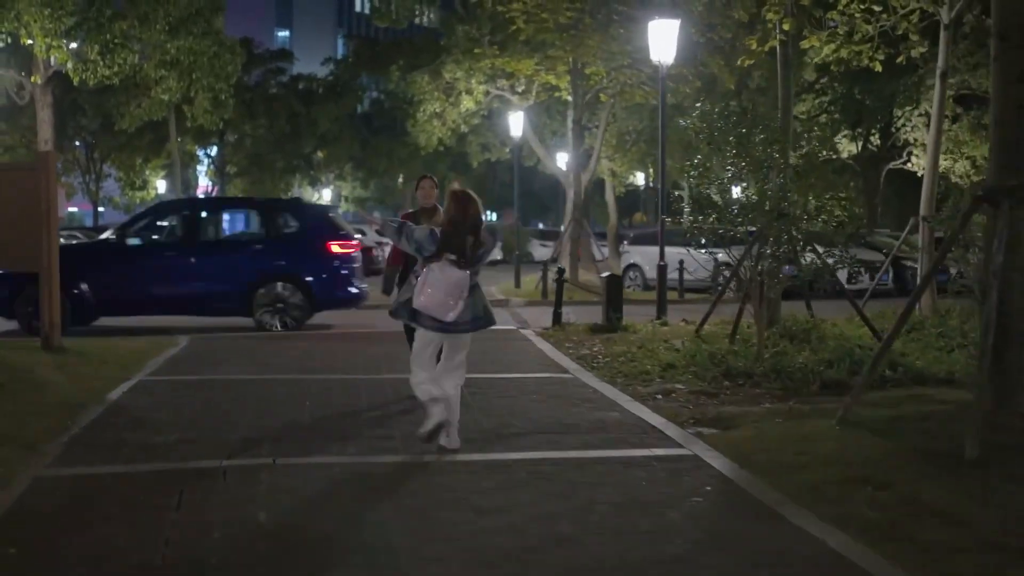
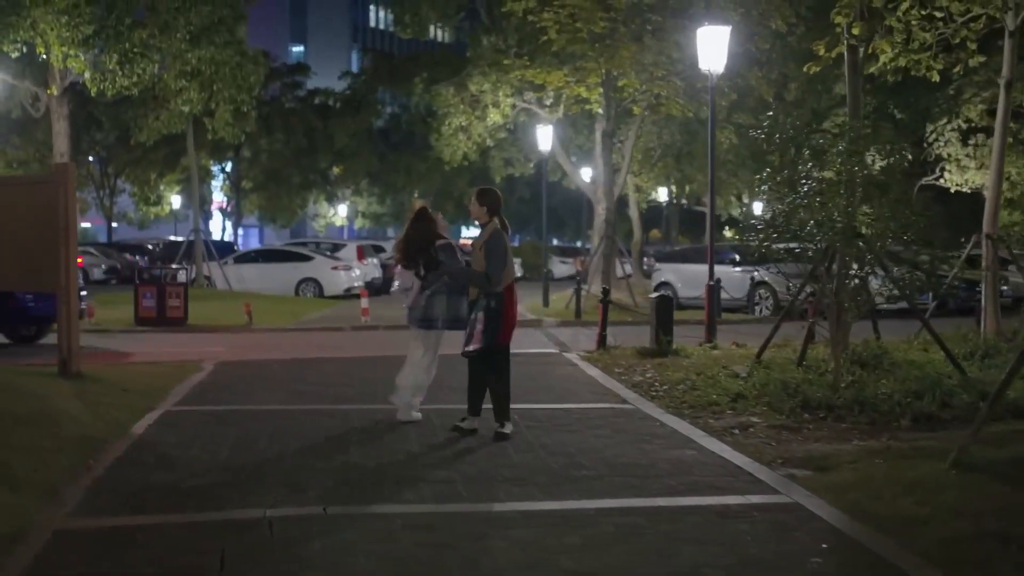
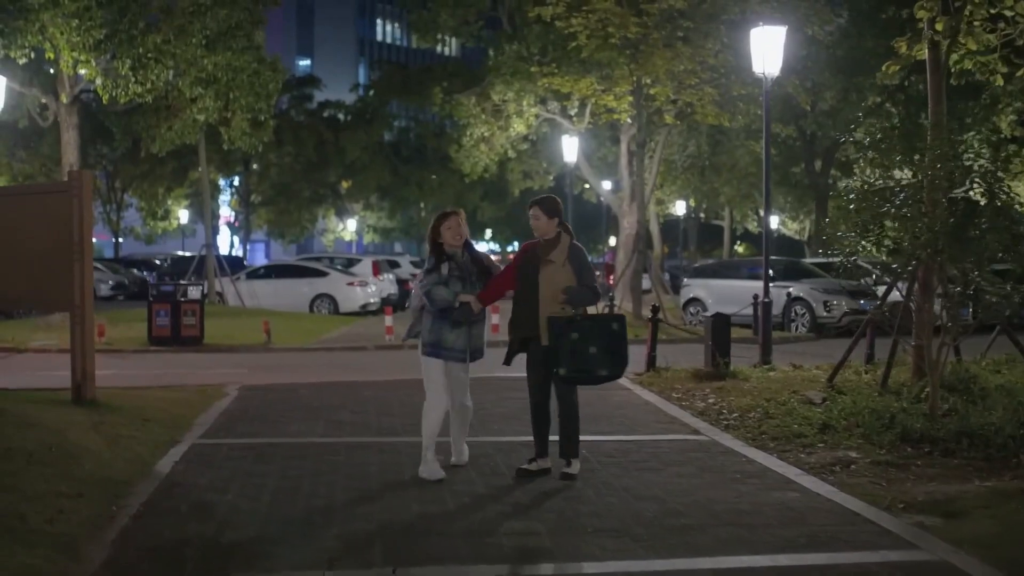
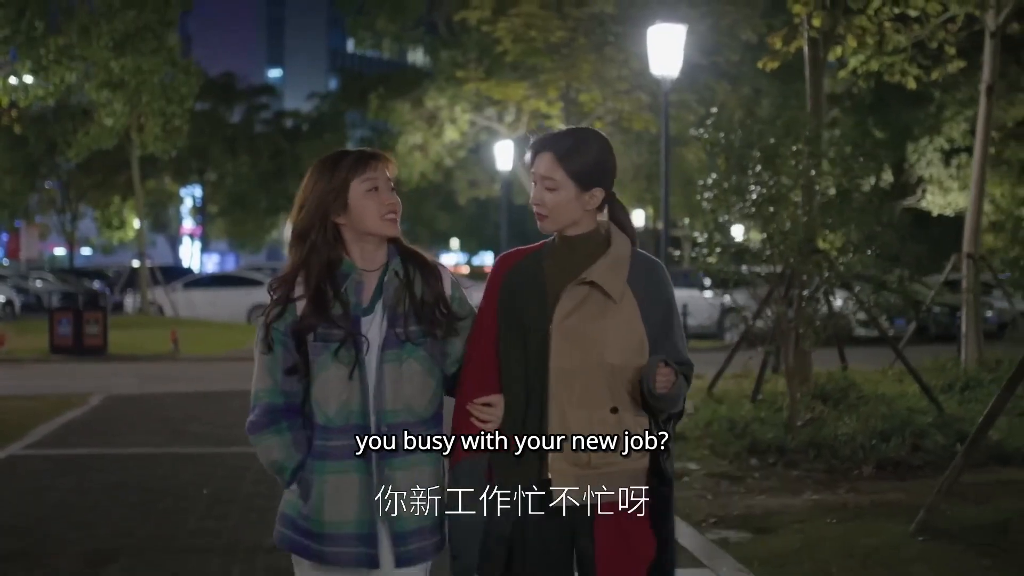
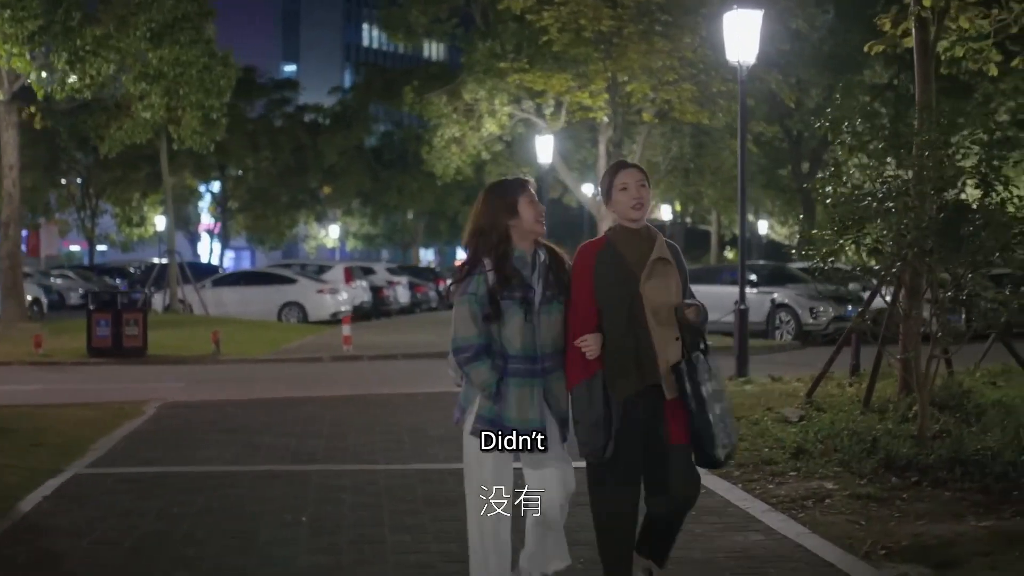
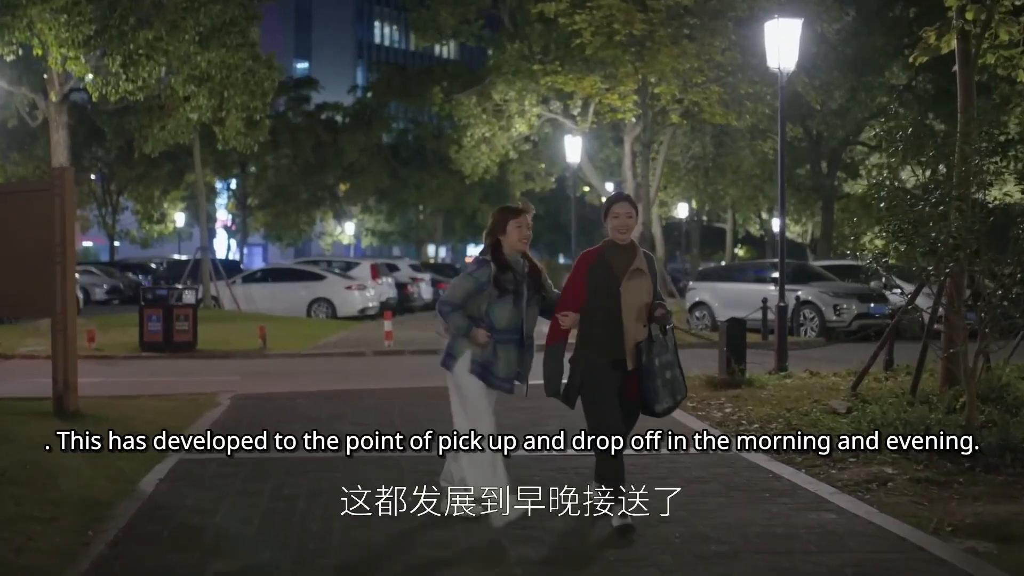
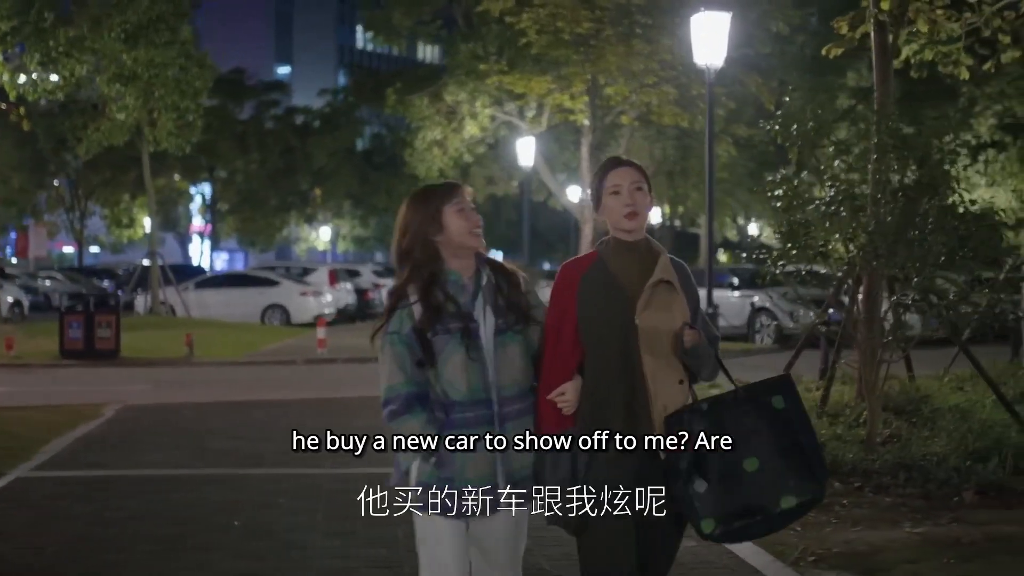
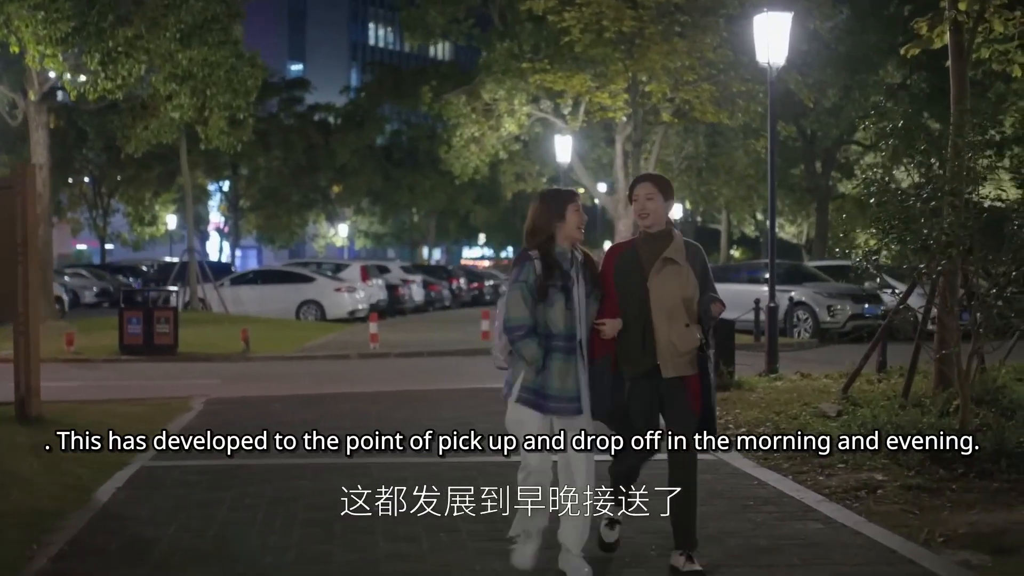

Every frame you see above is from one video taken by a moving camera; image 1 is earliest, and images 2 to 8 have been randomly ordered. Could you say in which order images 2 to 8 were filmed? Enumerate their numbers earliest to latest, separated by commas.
2, 3, 6, 8, 5, 7, 4
